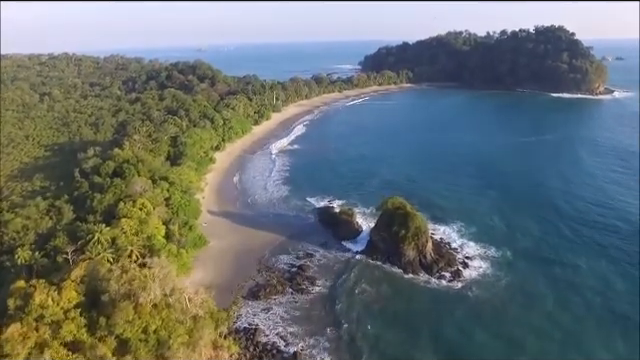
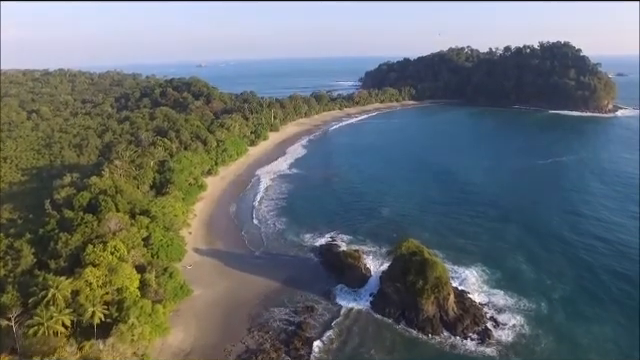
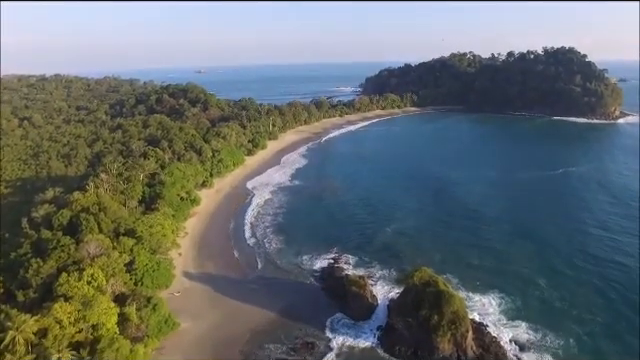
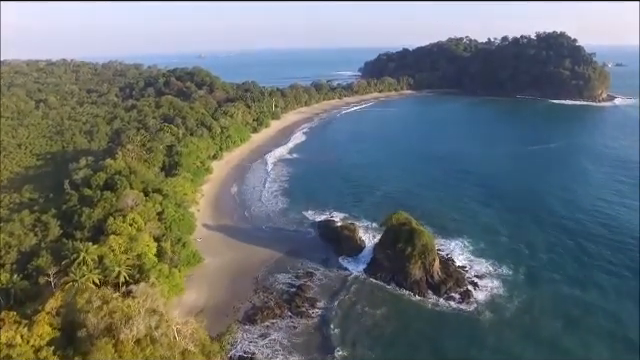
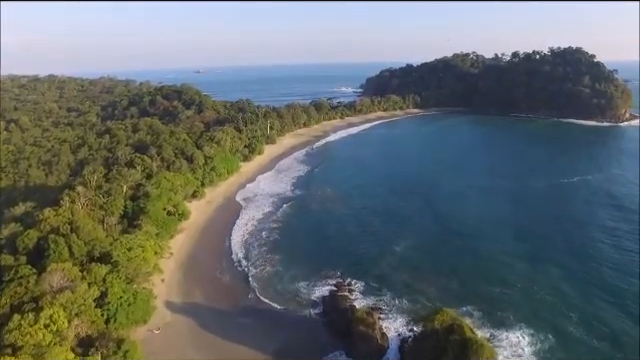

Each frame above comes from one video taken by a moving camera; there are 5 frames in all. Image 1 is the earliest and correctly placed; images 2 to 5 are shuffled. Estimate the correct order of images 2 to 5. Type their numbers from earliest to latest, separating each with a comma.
4, 2, 3, 5
